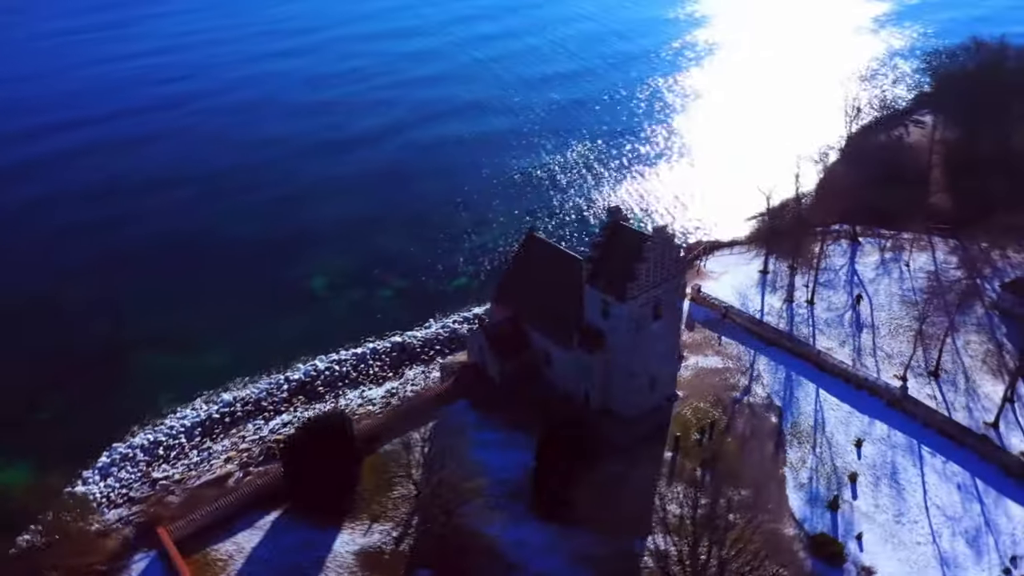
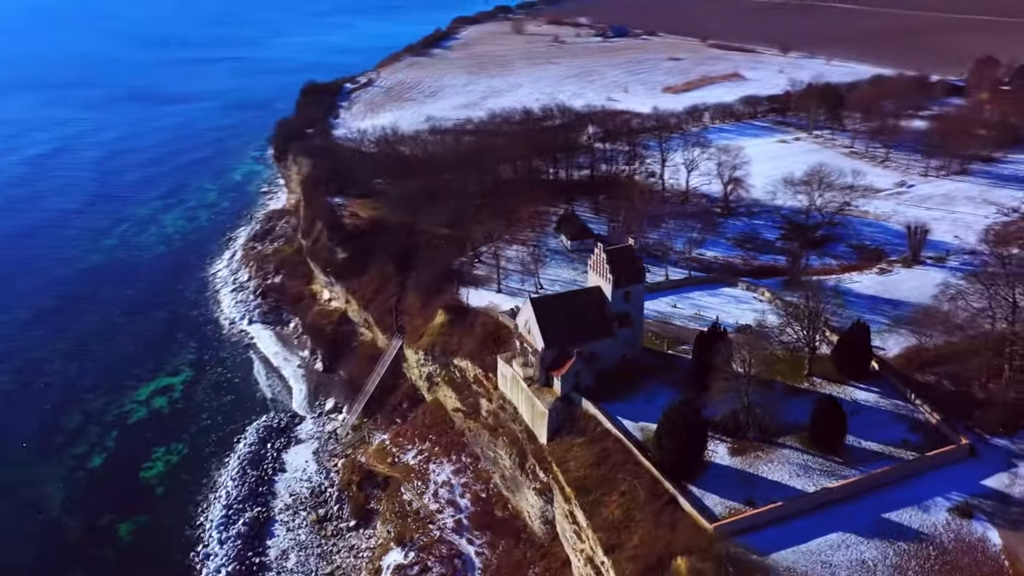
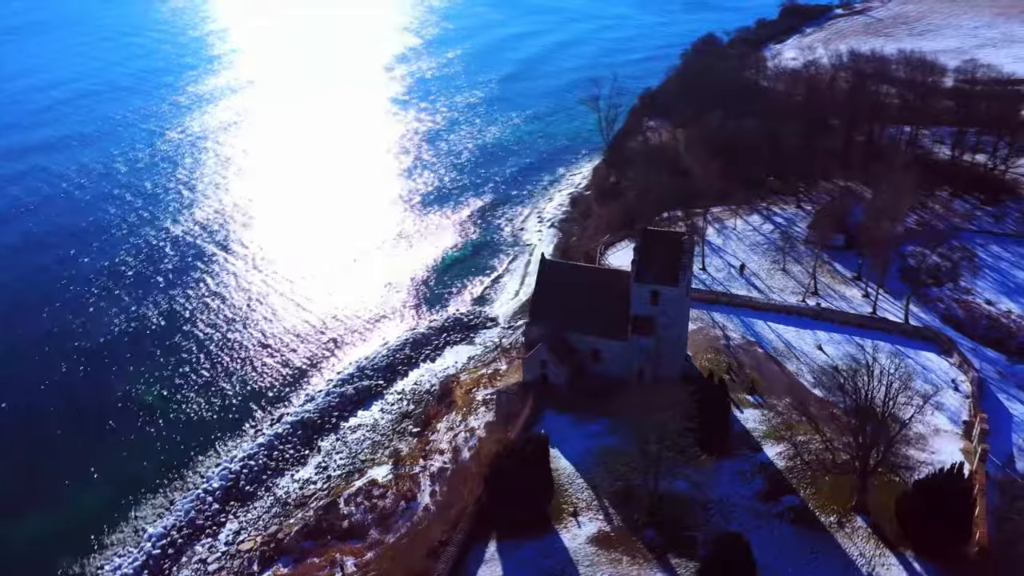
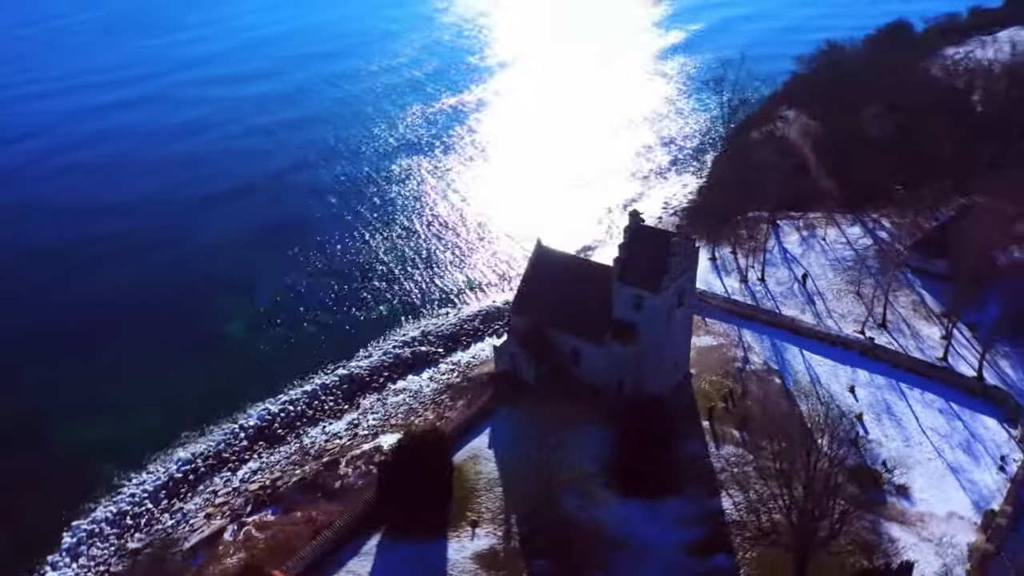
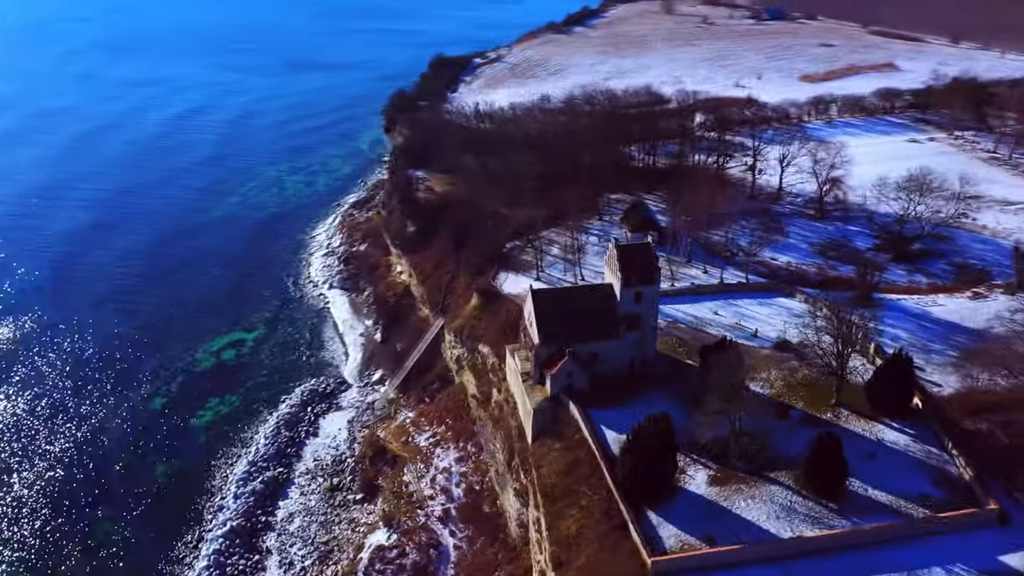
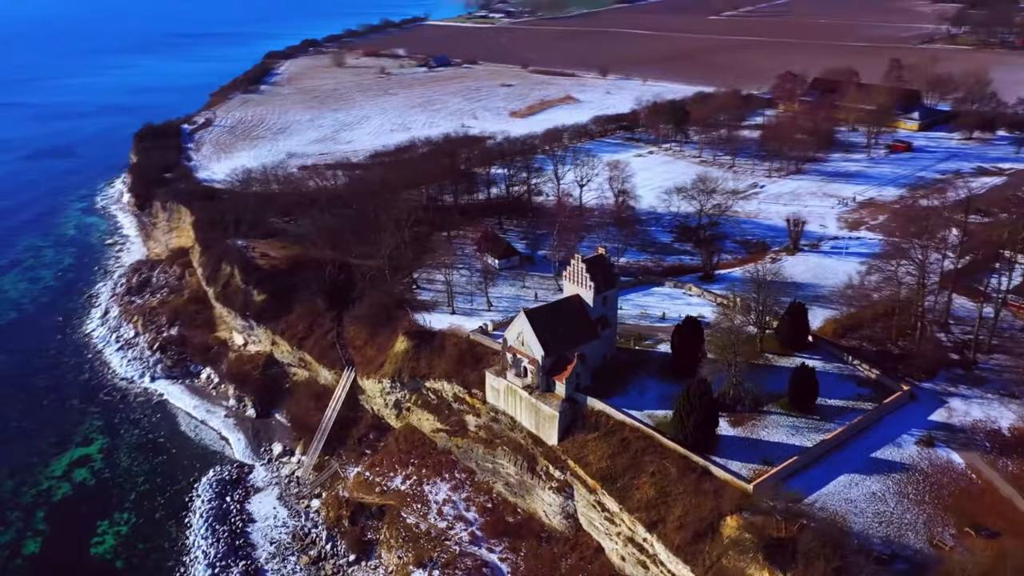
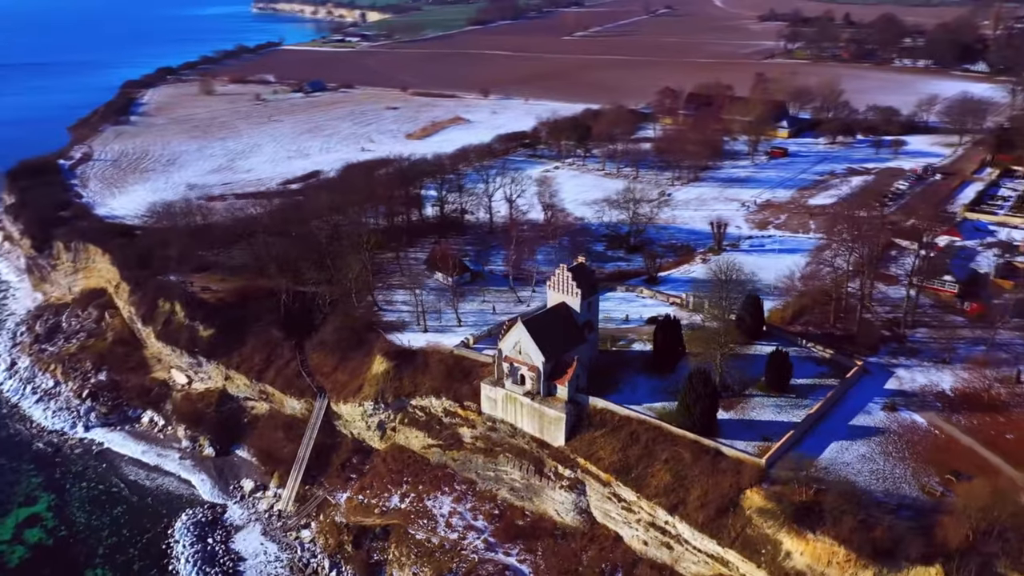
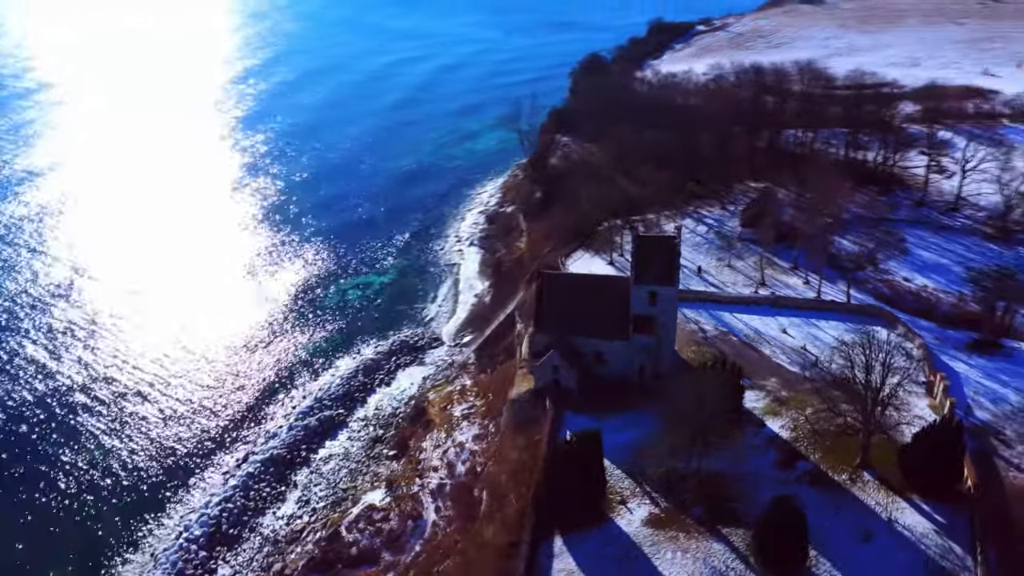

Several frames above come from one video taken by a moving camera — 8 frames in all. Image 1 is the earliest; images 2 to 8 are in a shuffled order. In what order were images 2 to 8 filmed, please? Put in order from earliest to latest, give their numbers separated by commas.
4, 3, 8, 5, 2, 6, 7
